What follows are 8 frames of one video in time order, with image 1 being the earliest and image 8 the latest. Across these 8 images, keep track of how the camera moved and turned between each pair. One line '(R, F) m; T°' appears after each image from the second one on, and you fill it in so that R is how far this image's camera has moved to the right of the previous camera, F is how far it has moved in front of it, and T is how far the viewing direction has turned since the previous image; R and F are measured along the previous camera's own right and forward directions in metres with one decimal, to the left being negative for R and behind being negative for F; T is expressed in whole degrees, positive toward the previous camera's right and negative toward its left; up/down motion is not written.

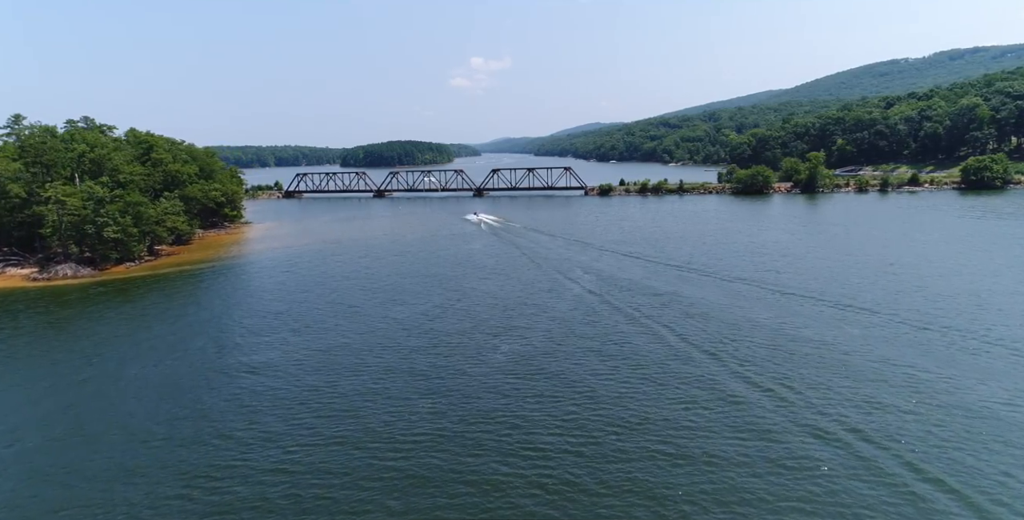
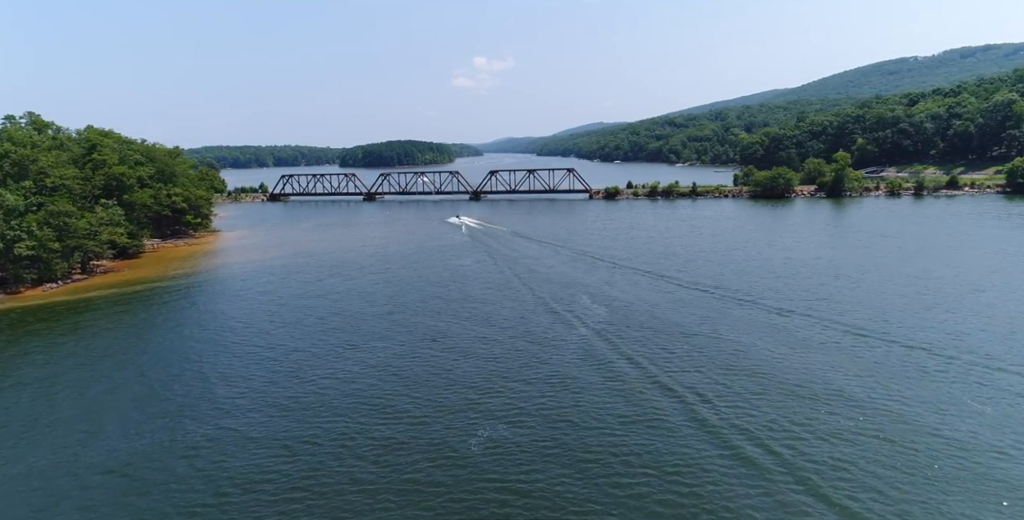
(+0.4, +5.7) m; 0°
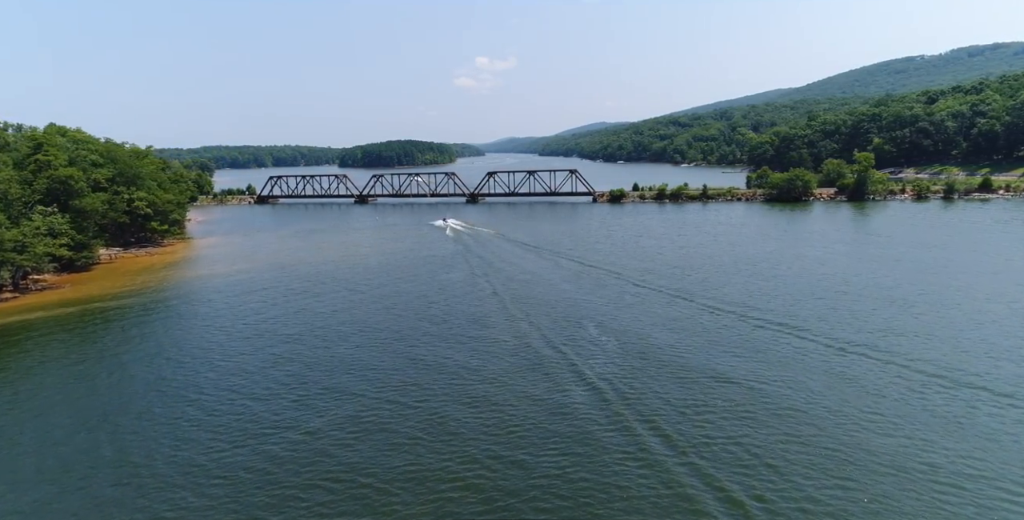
(+0.3, +4.2) m; 0°
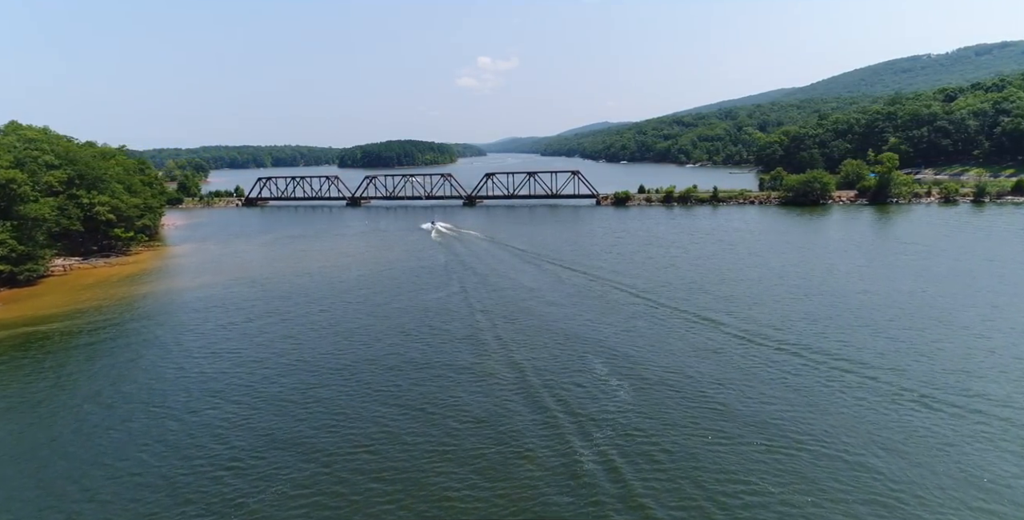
(+0.3, +3.7) m; 0°
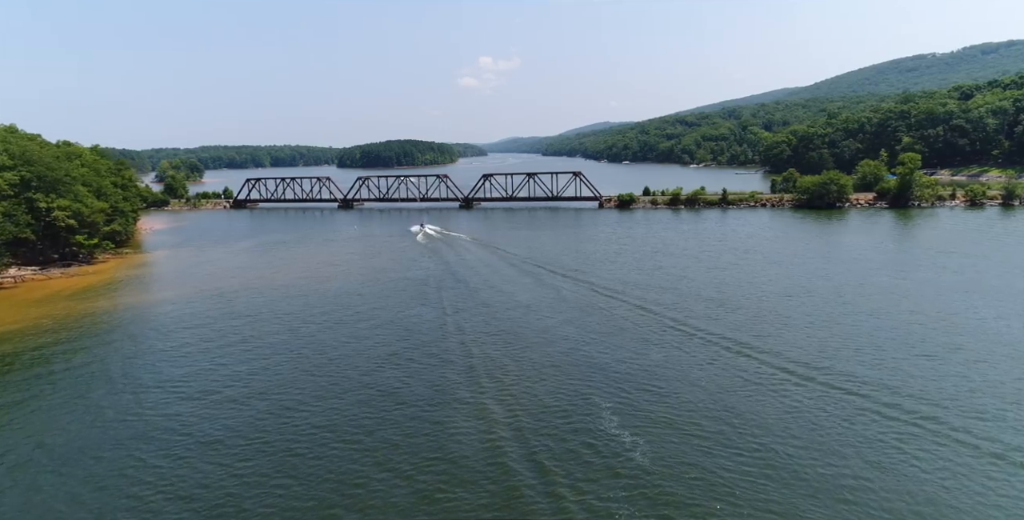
(+0.3, +3.2) m; 0°
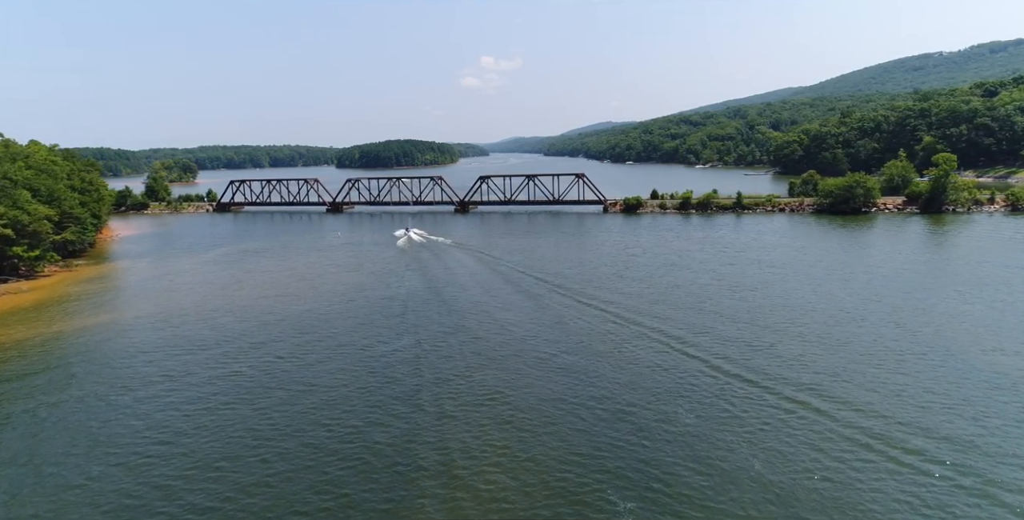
(+0.3, +4.2) m; 0°
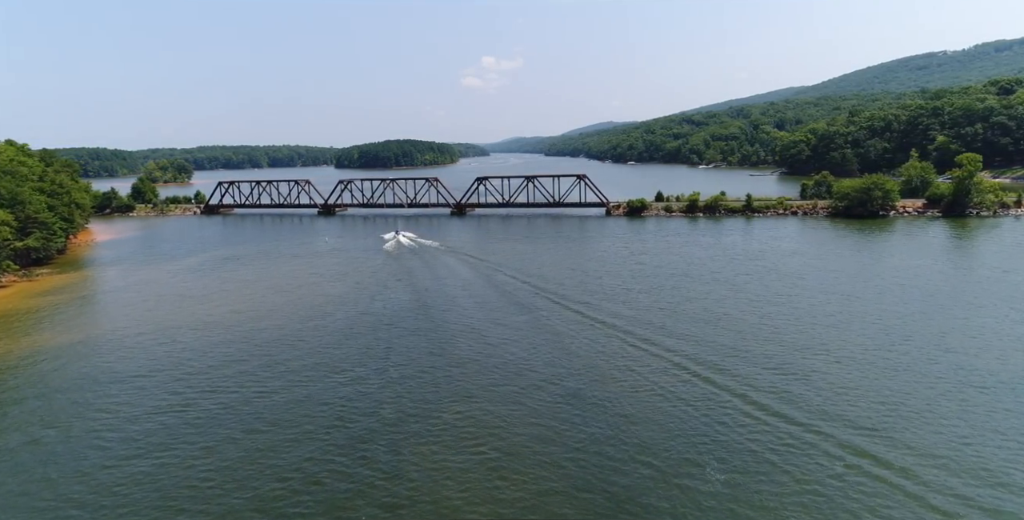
(+0.2, +2.6) m; 0°
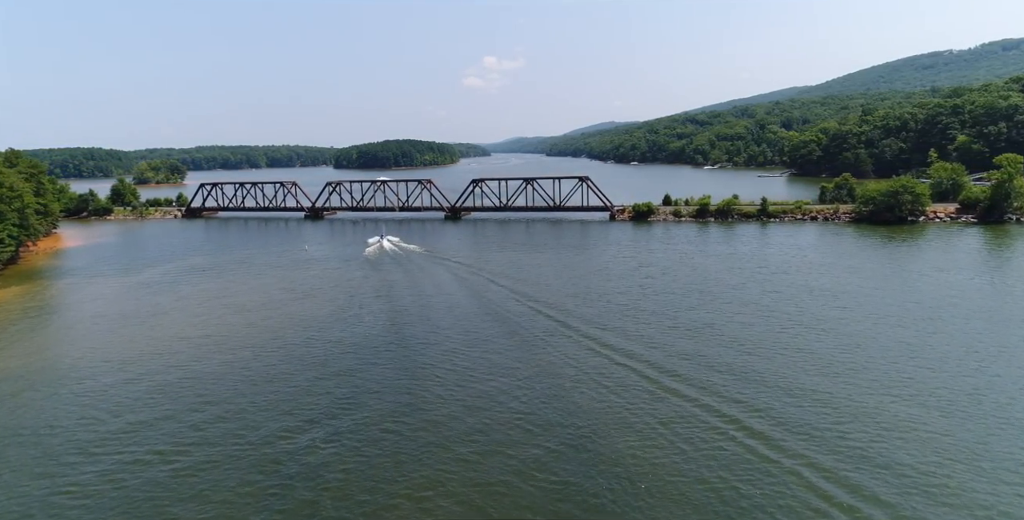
(+0.4, +3.7) m; 0°
